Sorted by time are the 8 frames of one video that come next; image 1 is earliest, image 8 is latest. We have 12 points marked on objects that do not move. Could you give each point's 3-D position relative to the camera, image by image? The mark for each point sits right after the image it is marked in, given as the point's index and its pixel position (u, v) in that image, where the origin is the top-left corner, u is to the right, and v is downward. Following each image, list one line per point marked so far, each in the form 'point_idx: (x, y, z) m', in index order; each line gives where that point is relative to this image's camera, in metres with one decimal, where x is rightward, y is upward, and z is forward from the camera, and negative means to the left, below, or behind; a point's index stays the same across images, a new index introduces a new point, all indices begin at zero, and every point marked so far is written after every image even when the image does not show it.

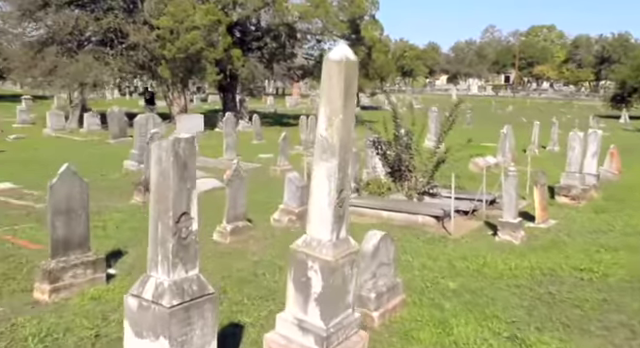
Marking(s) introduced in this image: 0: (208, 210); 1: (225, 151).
0: (-2.0, -0.7, +11.6) m
1: (-2.7, +0.6, +18.8) m
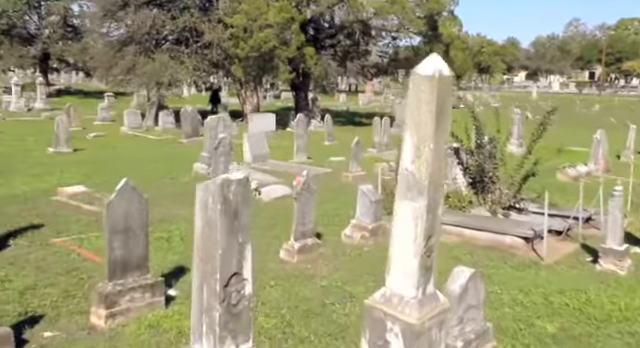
0: (-0.7, -0.8, +11.0) m
1: (-0.7, +0.5, +18.3) m
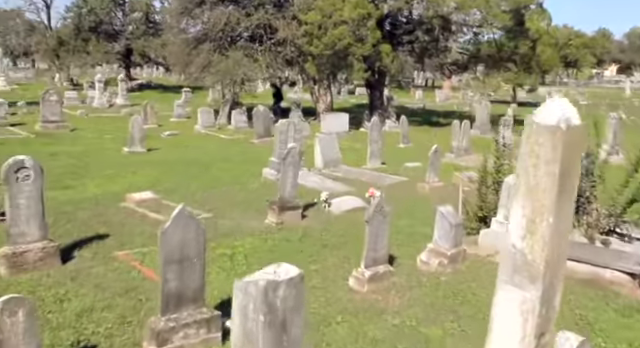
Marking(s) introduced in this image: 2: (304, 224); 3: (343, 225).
0: (+0.4, -1.1, +10.3) m
1: (+1.3, +0.4, +17.5) m
2: (-0.3, -0.9, +11.4) m
3: (+0.4, -0.9, +11.5) m
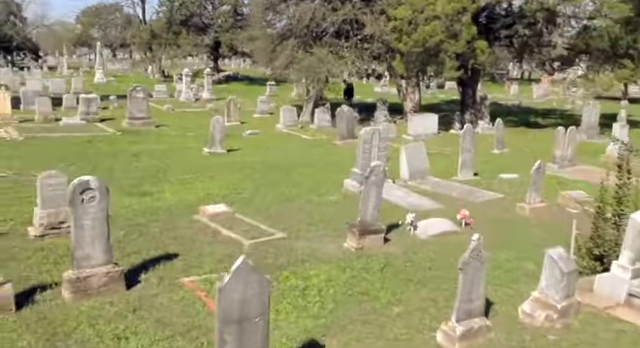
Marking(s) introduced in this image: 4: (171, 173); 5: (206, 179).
0: (+1.6, -1.4, +9.2) m
1: (+3.5, +0.1, +16.2) m
2: (+1.0, -1.3, +10.4) m
3: (+1.7, -1.2, +10.3) m
4: (-3.8, 0.0, +16.7) m
5: (-2.8, -0.1, +16.0) m
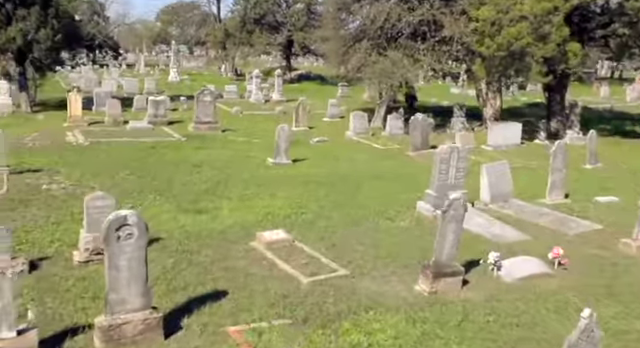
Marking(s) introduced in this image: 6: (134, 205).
0: (+2.4, -1.9, +7.7) m
1: (+5.0, -0.4, +14.4) m
2: (+1.9, -1.7, +9.0) m
3: (+2.7, -1.7, +8.8) m
4: (-2.1, -0.3, +15.8) m
5: (-1.2, -0.5, +15.0) m
6: (-3.9, -0.6, +13.6) m
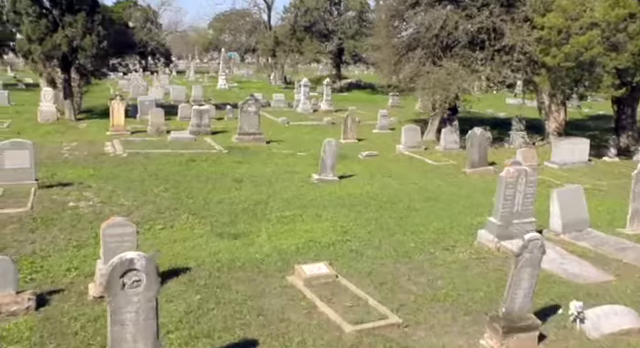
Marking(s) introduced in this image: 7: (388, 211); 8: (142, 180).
0: (+2.8, -2.3, +6.1) m
1: (+6.0, -0.9, +12.6) m
2: (+2.5, -2.1, +7.4) m
3: (+3.2, -2.1, +7.2) m
4: (-1.1, -0.7, +14.5) m
5: (-0.2, -0.9, +13.6) m
6: (-3.0, -1.0, +12.5) m
7: (+1.5, -0.8, +14.4) m
8: (-4.5, -0.2, +16.6) m
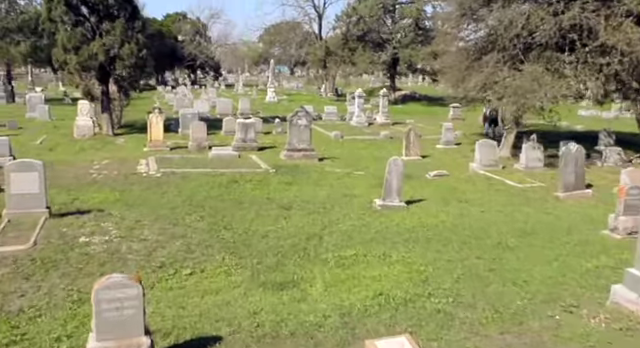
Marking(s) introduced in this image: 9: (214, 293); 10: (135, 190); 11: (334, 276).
0: (+3.4, -2.6, +3.0) m
1: (+7.0, -1.4, +9.3) m
2: (+3.1, -2.5, +4.3) m
3: (+3.8, -2.5, +4.1) m
4: (+0.1, -1.2, +11.7) m
5: (+0.9, -1.4, +10.8) m
6: (-1.9, -1.5, +9.8) m
7: (+2.7, -1.3, +11.4) m
8: (-3.1, -0.7, +14.1) m
9: (-1.5, -1.6, +9.0) m
10: (-4.5, -0.4, +15.9) m
11: (+0.2, -1.5, +9.8) m
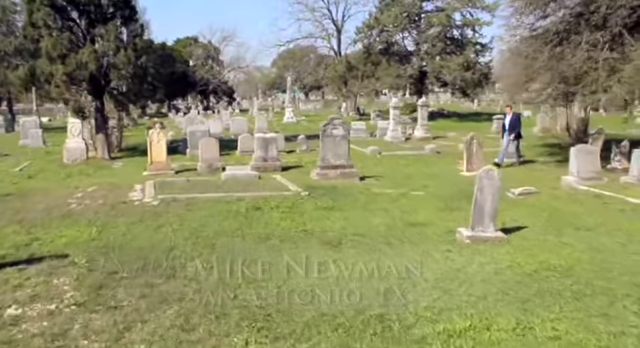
0: (+4.1, -2.4, -1.6) m
1: (+7.9, -1.3, +4.7) m
2: (+3.9, -2.3, -0.3) m
3: (+4.6, -2.3, -0.5) m
4: (+1.0, -1.4, +7.2) m
5: (+1.8, -1.5, +6.3) m
6: (-1.0, -1.6, +5.4) m
7: (+3.6, -1.4, +6.8) m
8: (-2.2, -1.1, +9.7) m
9: (-0.6, -1.8, +4.5) m
10: (-3.5, -0.9, +11.6) m
11: (+1.1, -1.6, +5.3) m
